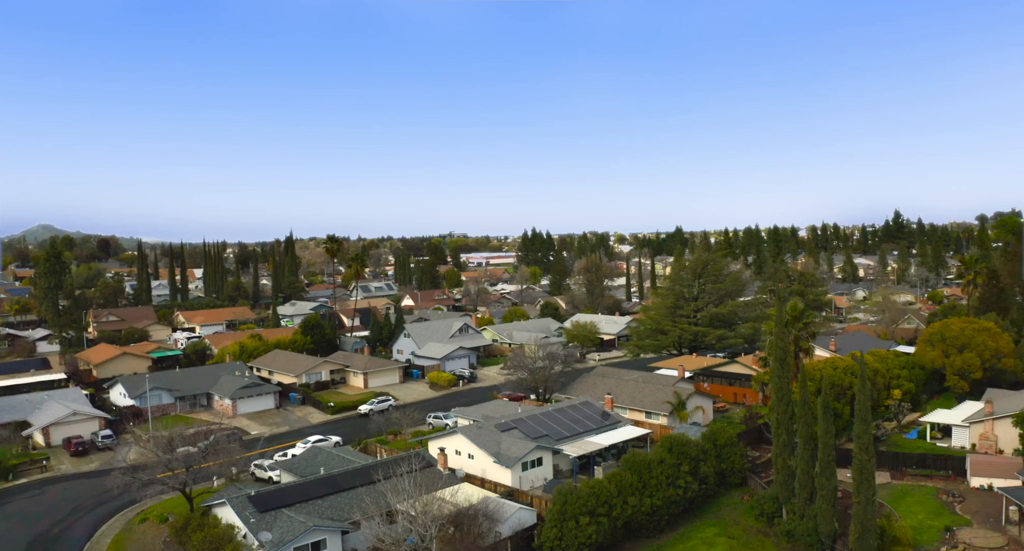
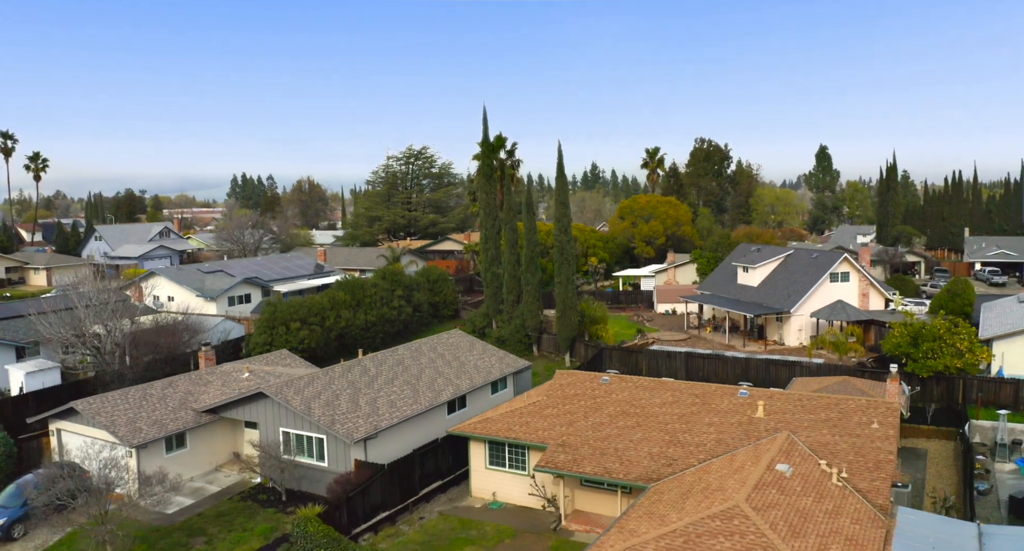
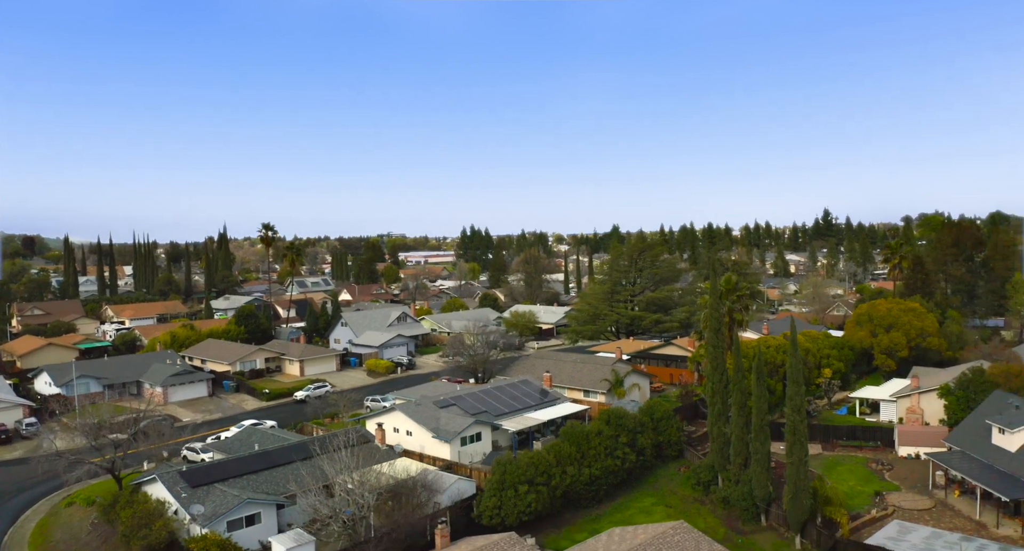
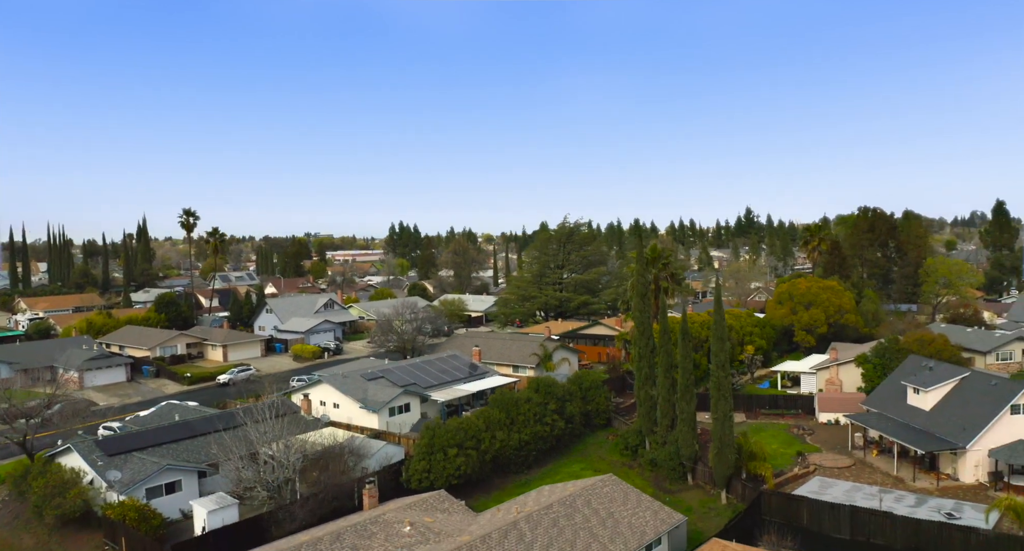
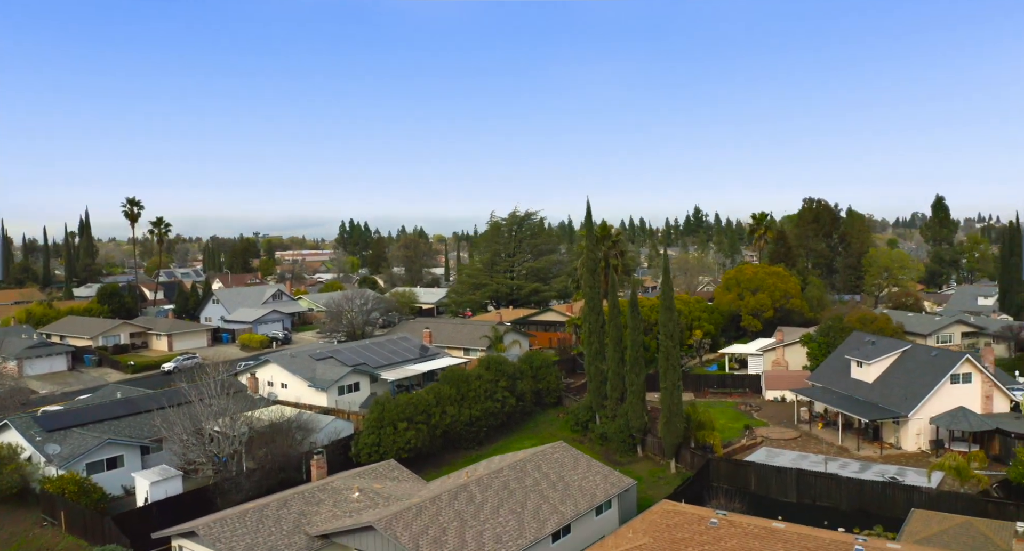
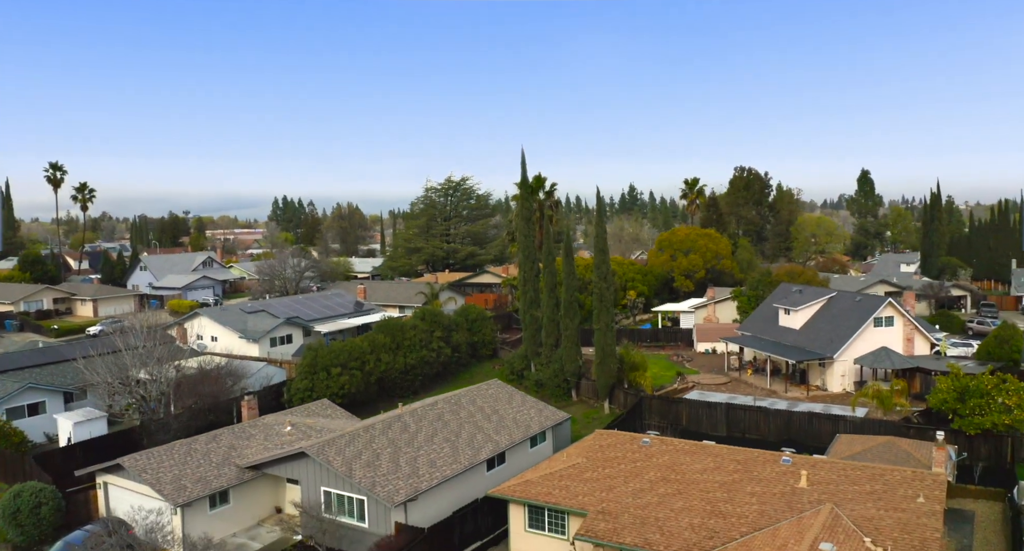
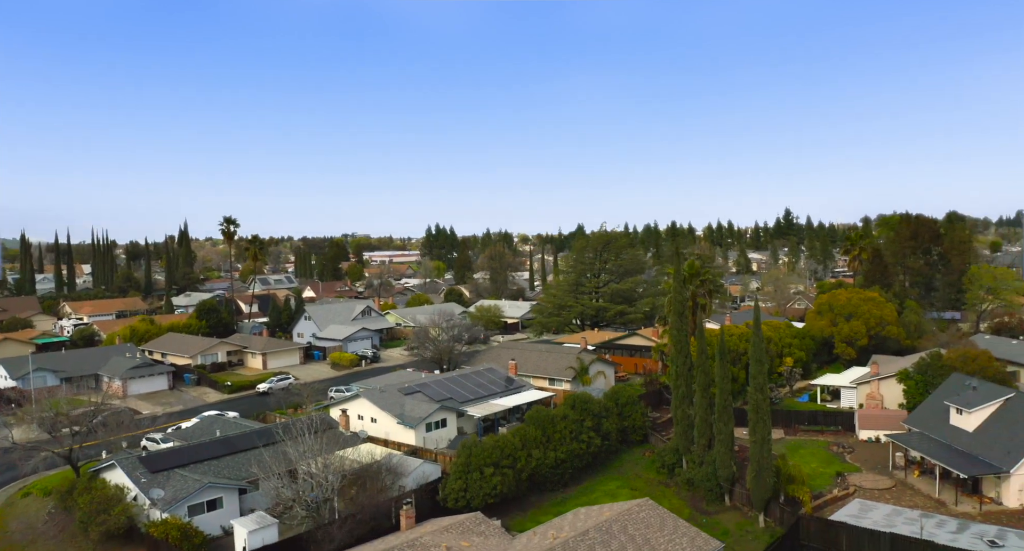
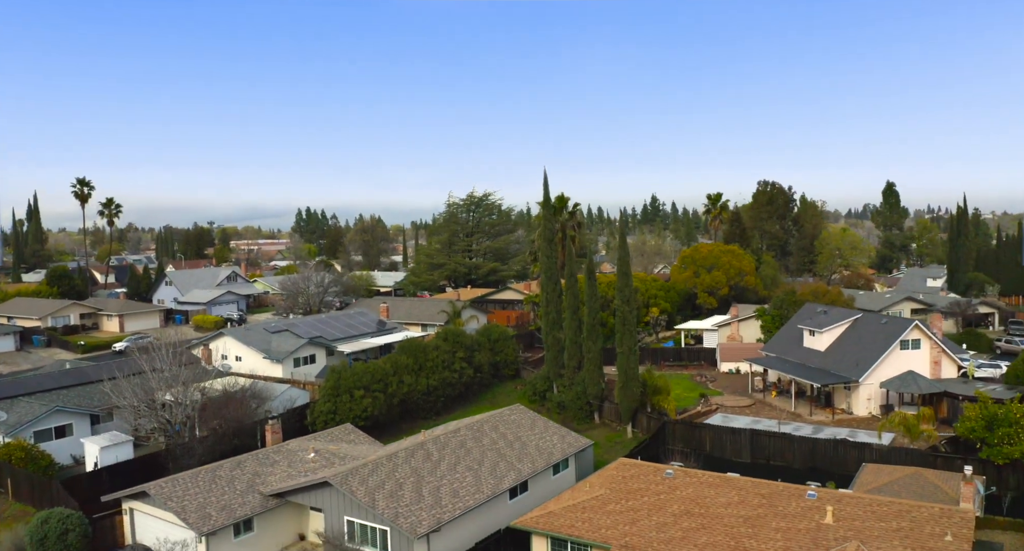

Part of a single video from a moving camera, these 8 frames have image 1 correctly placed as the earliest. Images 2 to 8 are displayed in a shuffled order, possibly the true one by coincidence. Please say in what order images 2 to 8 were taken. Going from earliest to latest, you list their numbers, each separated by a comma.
3, 7, 4, 5, 8, 6, 2
